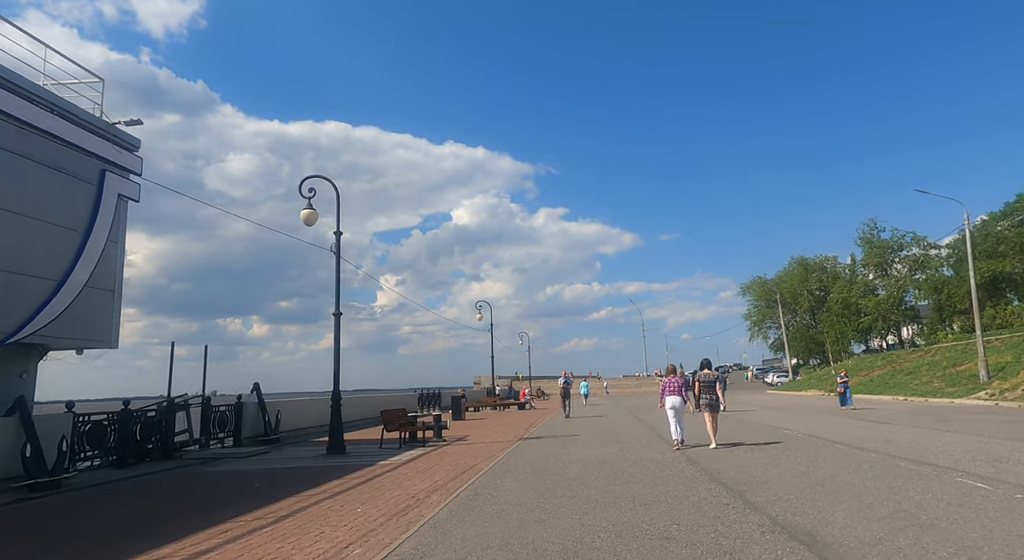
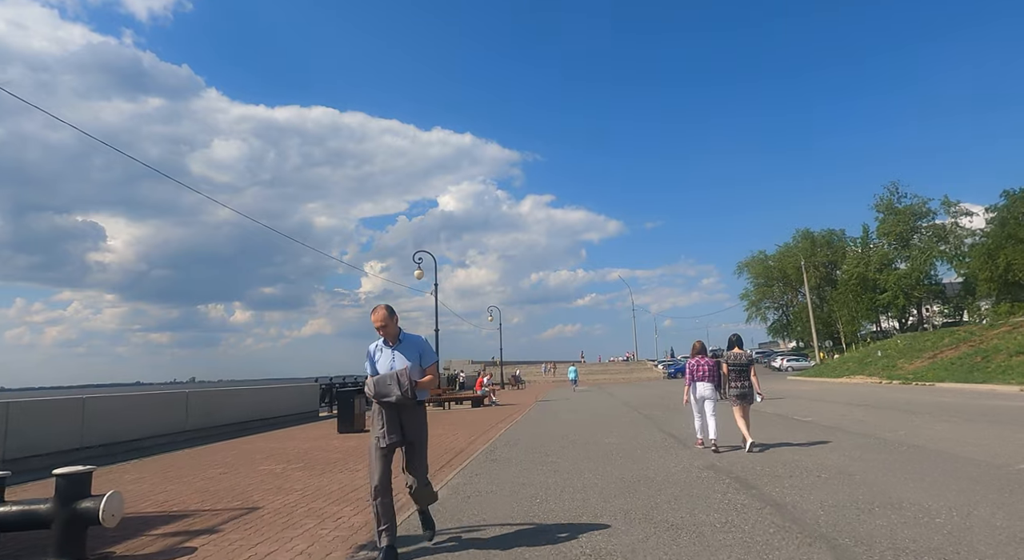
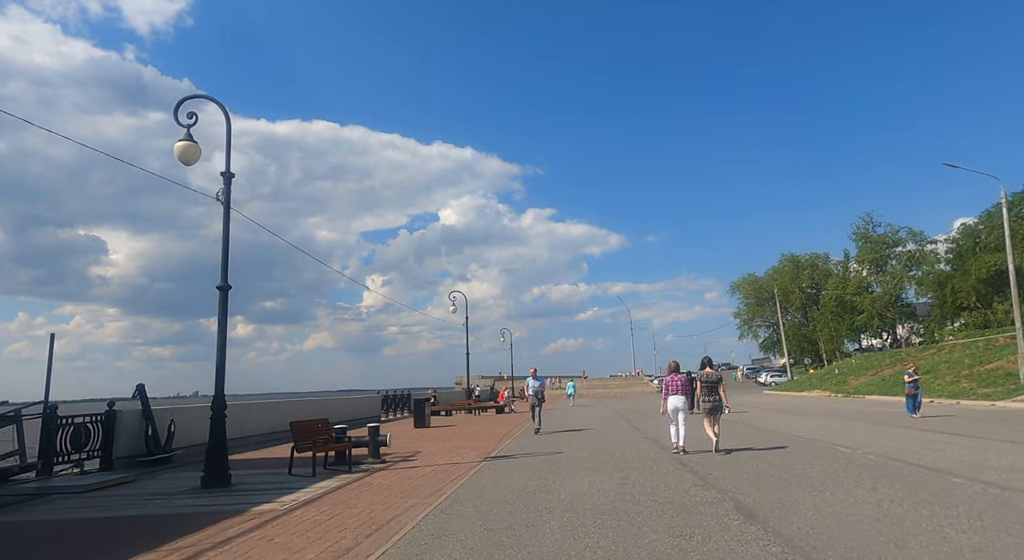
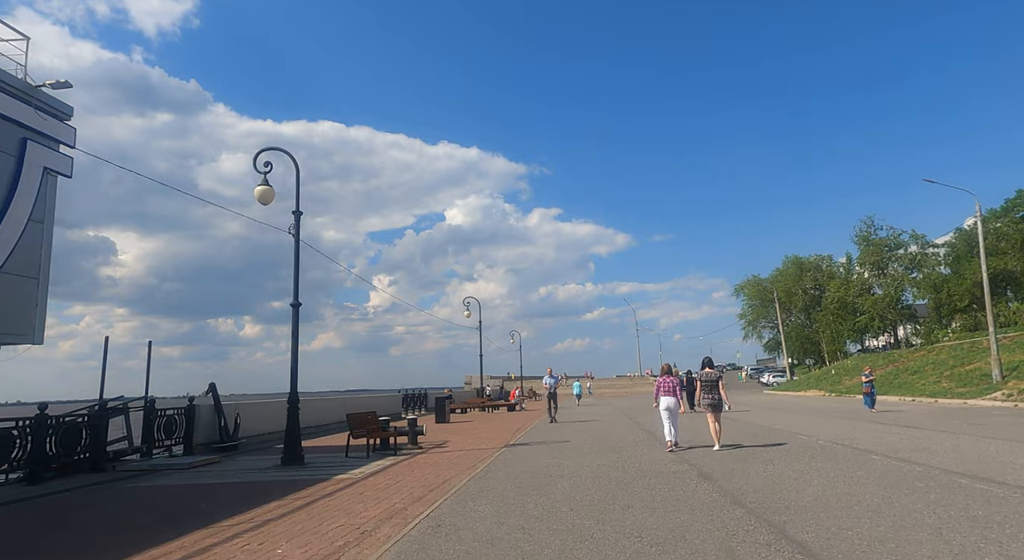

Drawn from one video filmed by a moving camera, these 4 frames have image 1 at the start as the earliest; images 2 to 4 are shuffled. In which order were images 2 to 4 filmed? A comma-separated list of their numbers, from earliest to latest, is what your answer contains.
4, 3, 2
